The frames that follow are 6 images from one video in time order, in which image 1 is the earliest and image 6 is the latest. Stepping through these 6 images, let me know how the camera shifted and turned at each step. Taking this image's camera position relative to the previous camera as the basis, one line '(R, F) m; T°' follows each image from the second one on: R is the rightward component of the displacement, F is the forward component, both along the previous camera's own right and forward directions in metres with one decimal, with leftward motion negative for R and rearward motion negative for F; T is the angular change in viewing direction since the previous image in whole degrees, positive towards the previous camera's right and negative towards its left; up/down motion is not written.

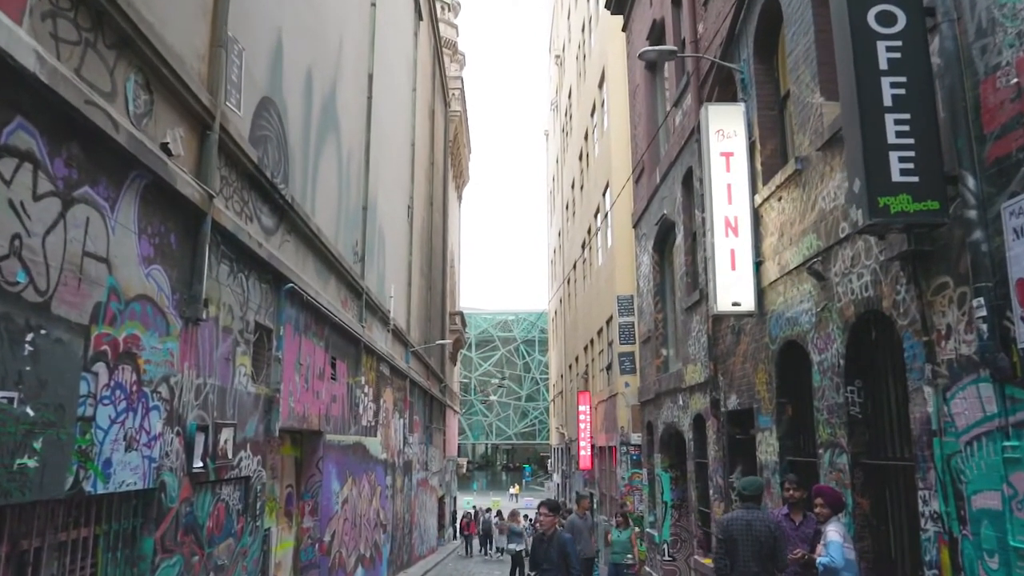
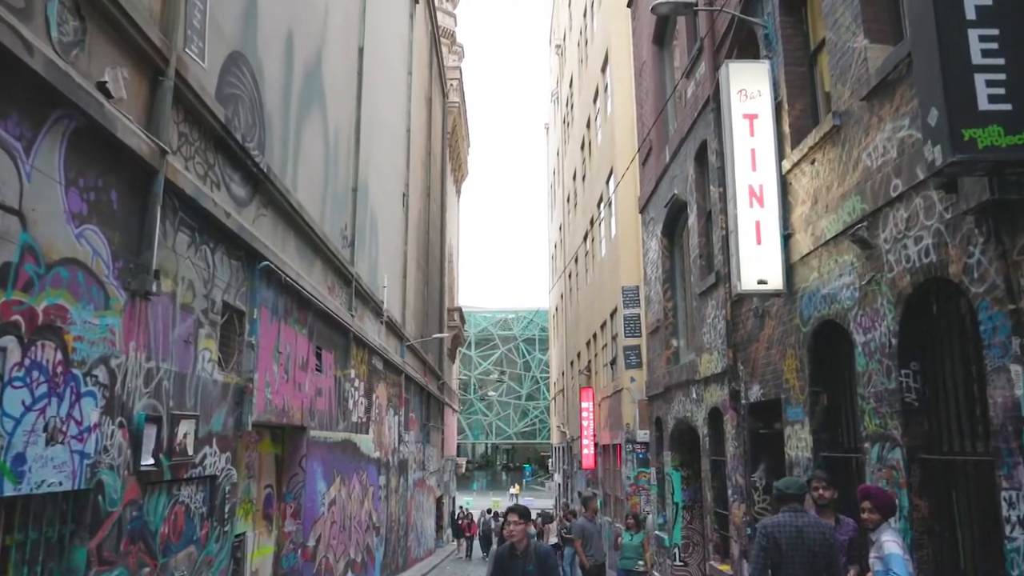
(0.0, +0.9) m; 0°
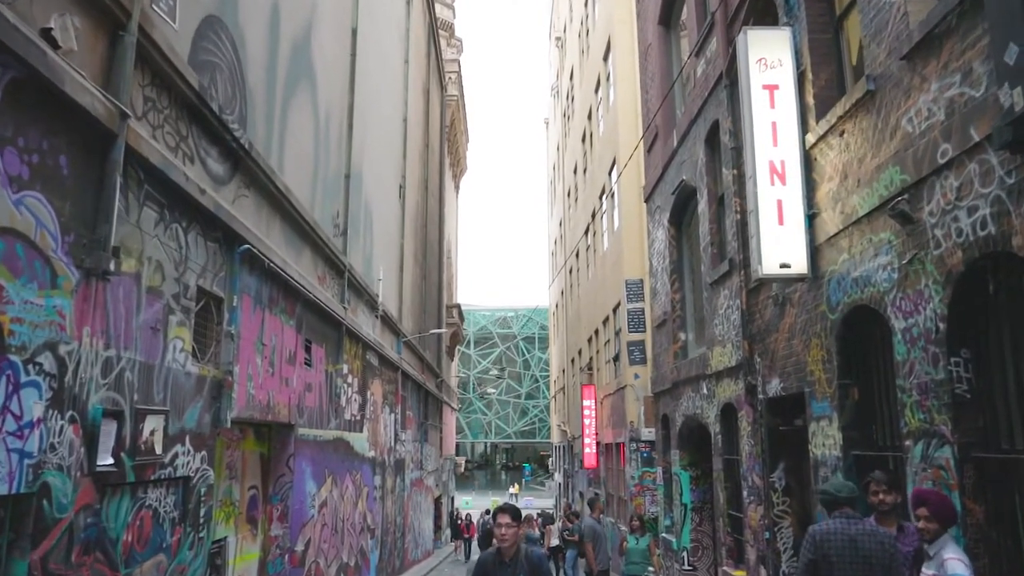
(0.0, +0.6) m; 0°
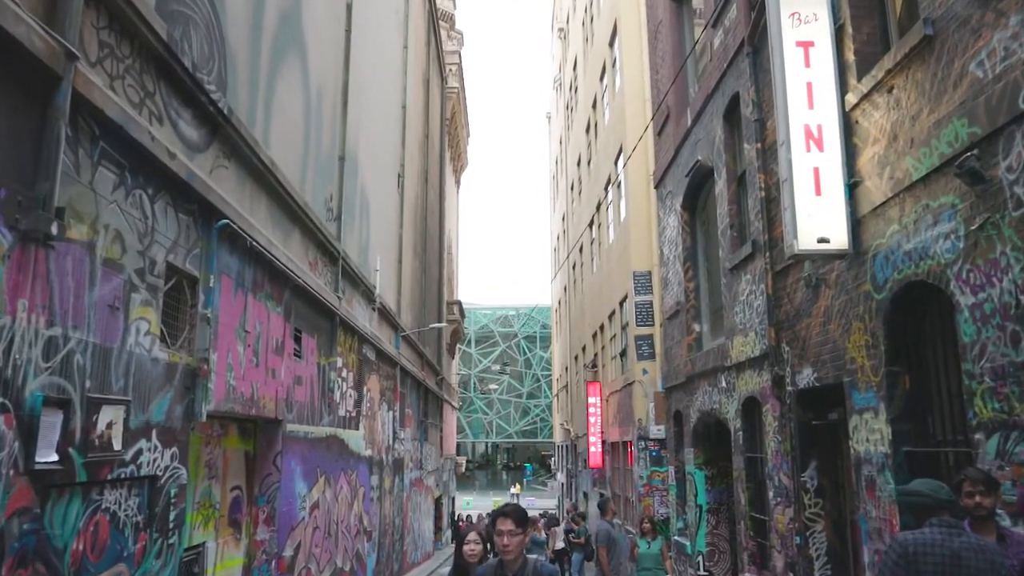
(-0.1, +0.7) m; 0°
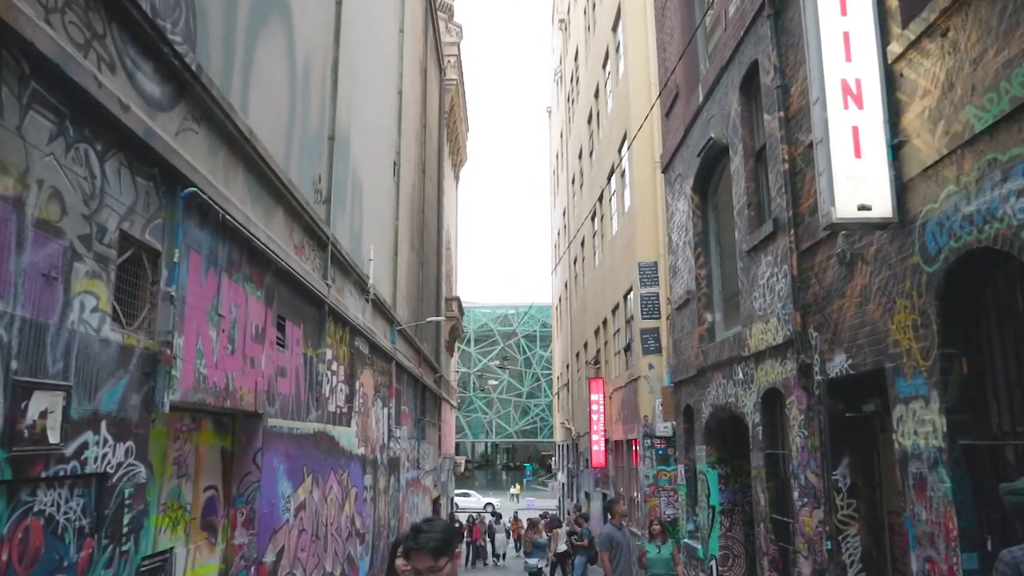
(0.0, +0.7) m; 0°
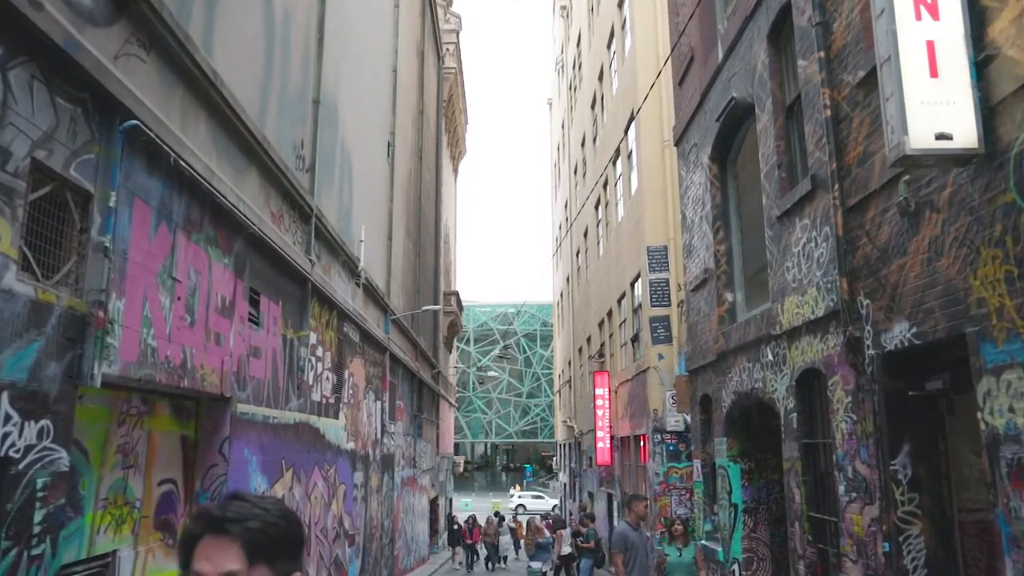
(0.0, +0.9) m; 0°
